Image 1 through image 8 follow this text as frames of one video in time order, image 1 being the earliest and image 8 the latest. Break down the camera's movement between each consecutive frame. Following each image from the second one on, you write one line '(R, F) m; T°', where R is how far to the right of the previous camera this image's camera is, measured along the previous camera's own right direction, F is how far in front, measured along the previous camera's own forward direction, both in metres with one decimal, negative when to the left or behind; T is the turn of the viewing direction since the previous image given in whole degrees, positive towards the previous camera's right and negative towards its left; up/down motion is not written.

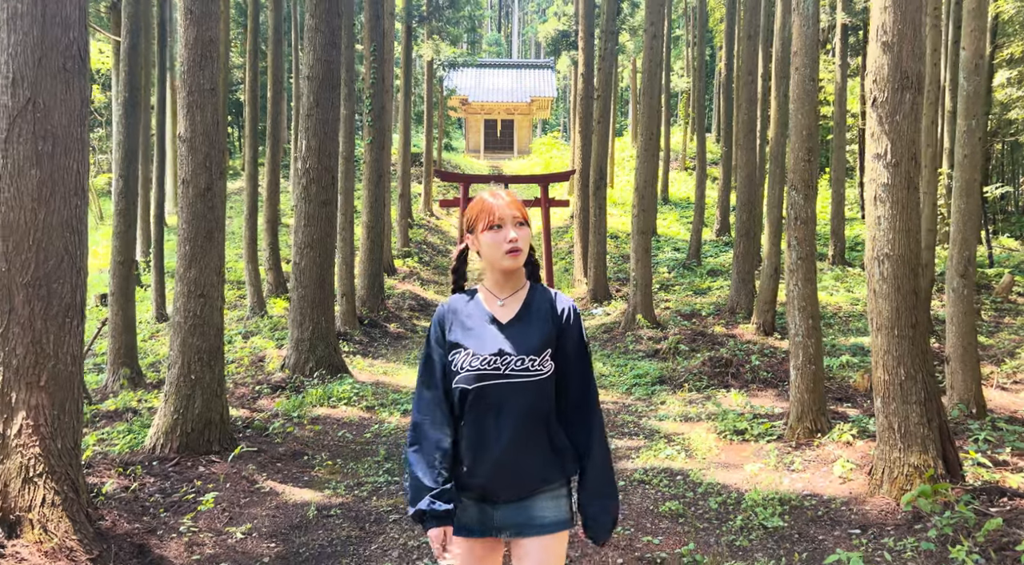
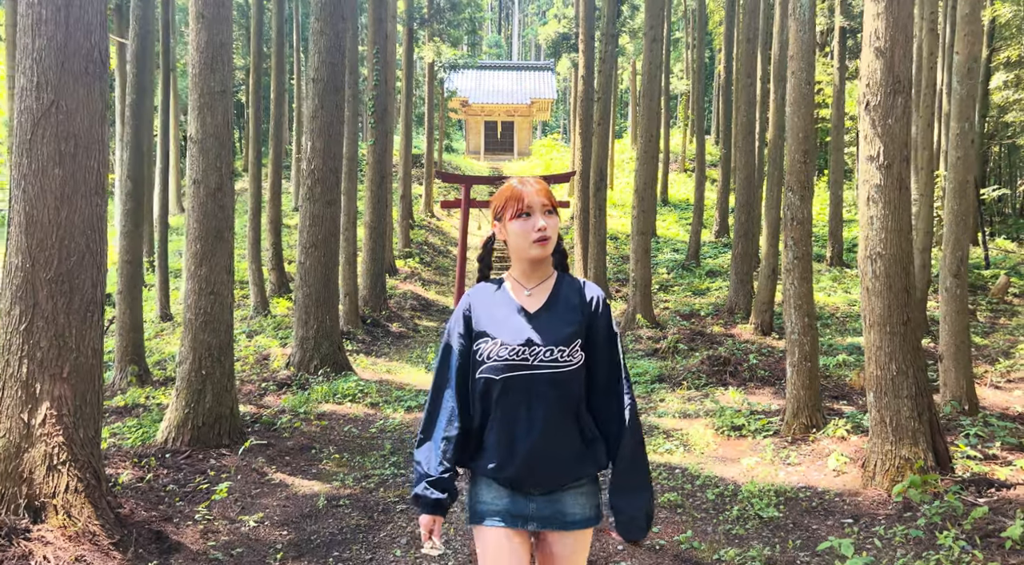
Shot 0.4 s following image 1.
(0.0, -0.2) m; 0°
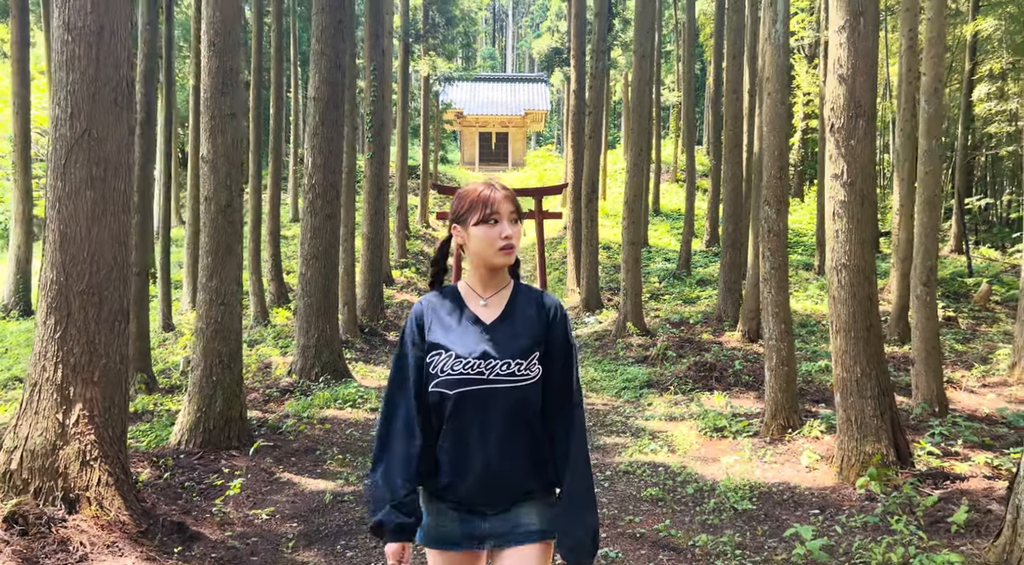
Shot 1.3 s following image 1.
(0.0, -0.5) m; 0°
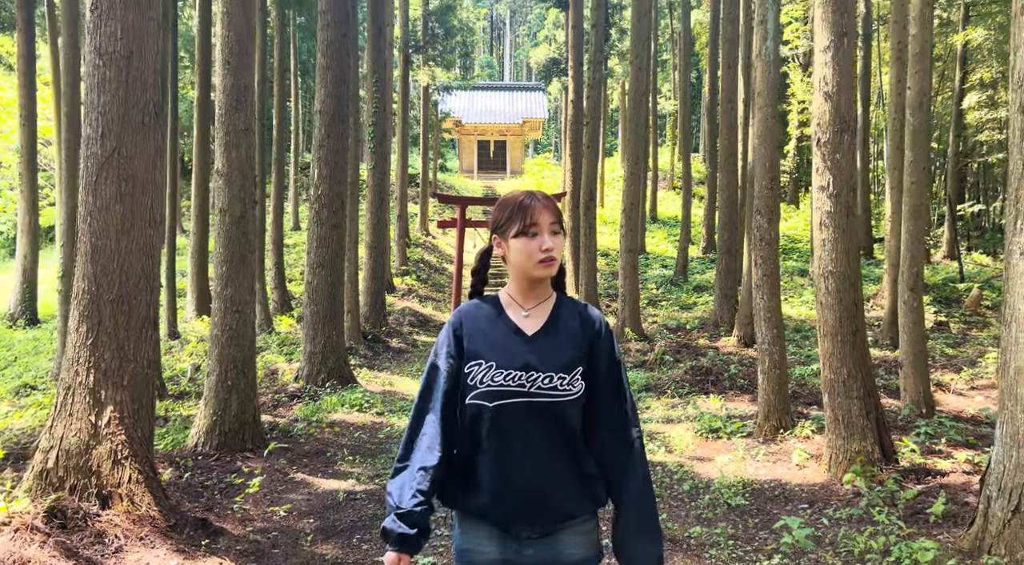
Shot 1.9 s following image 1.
(0.0, -0.4) m; 0°
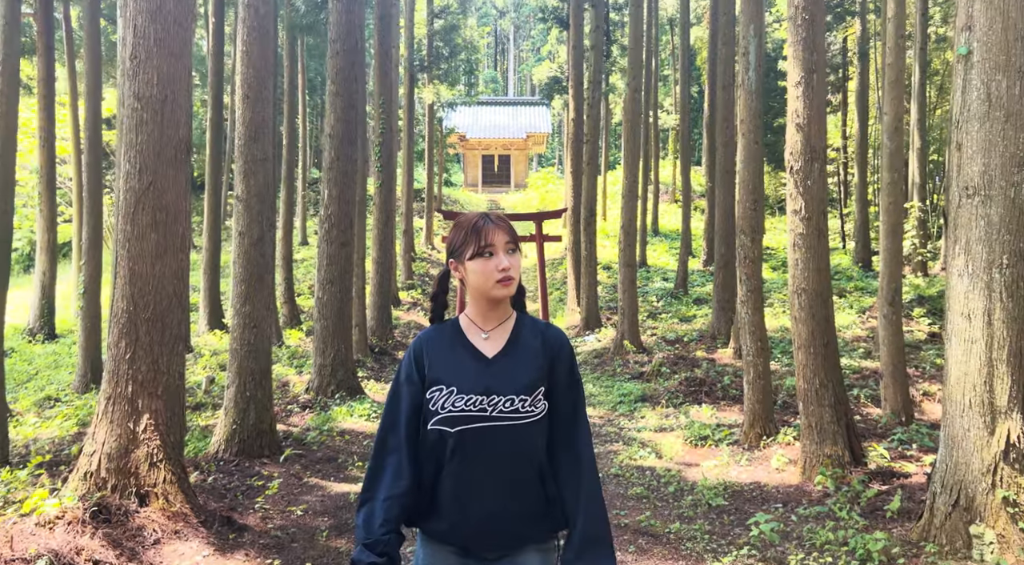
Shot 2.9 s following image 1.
(+0.1, -0.7) m; 0°
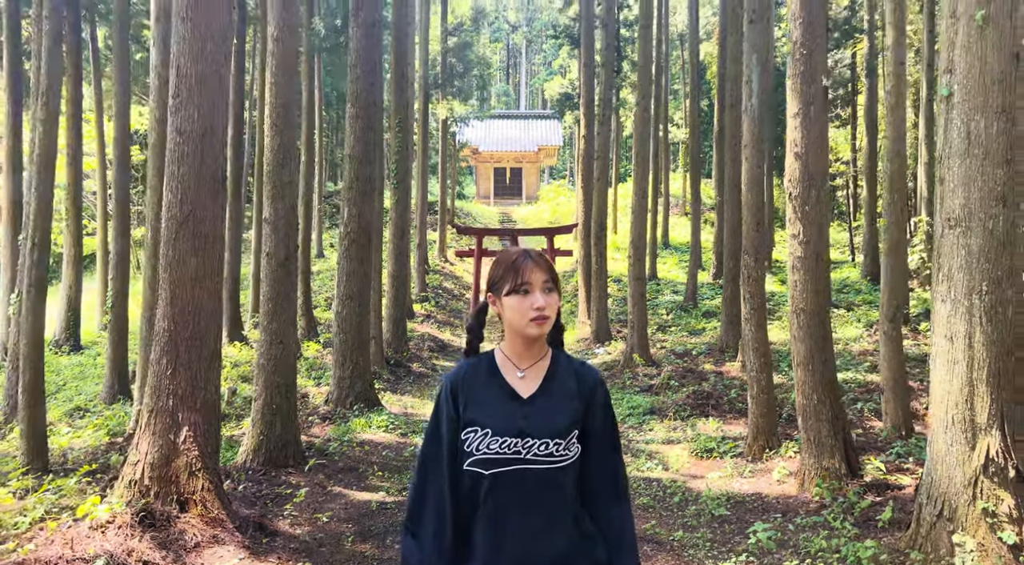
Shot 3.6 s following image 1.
(0.0, -0.5) m; -1°
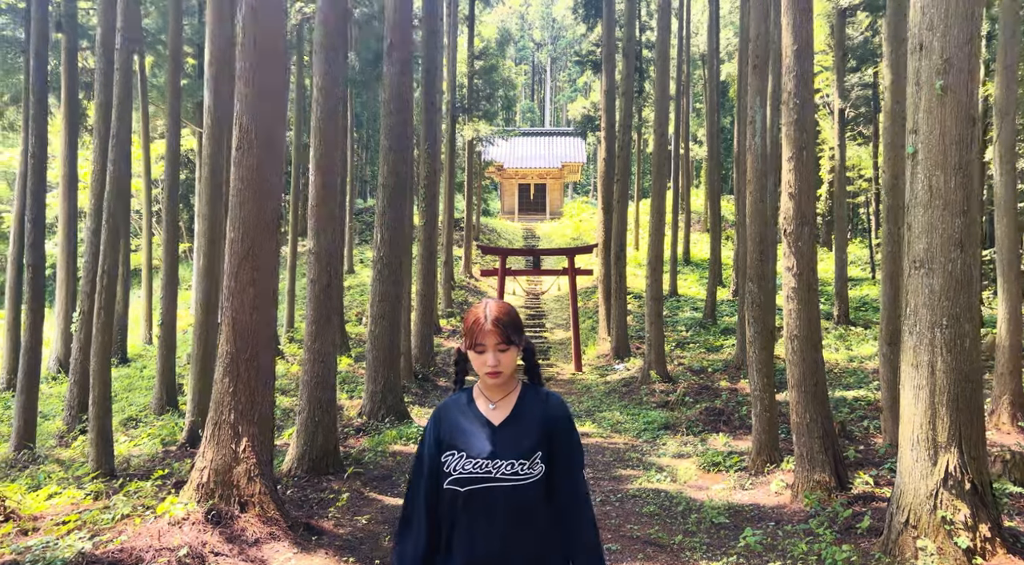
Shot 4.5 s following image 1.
(0.0, -1.0) m; -1°
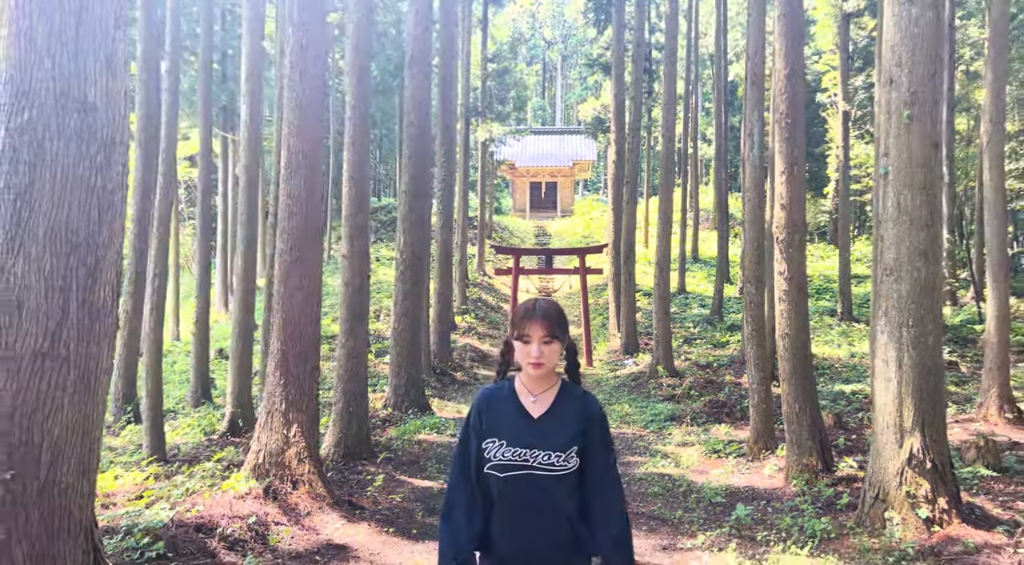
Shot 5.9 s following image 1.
(-0.1, -1.1) m; -1°
